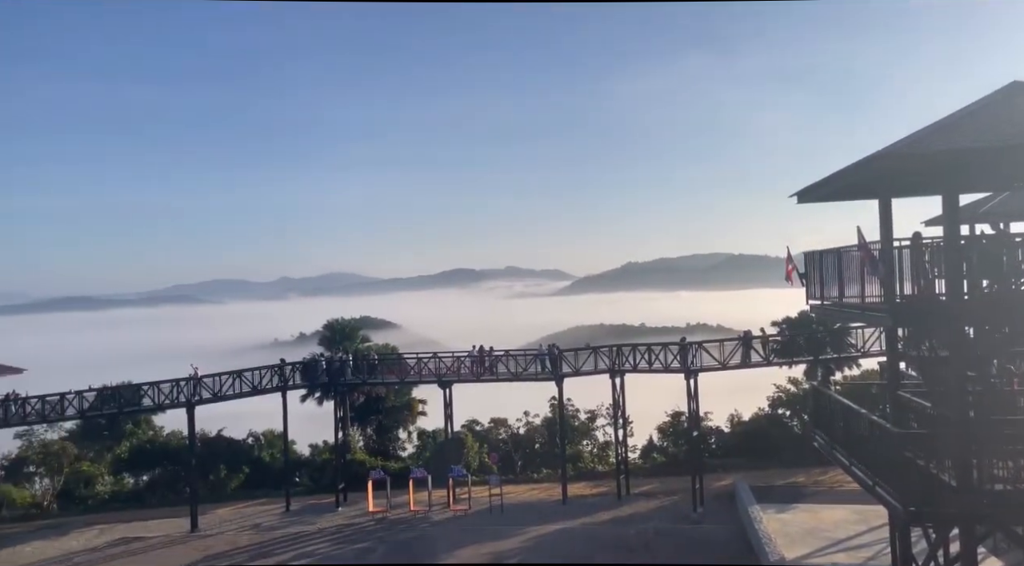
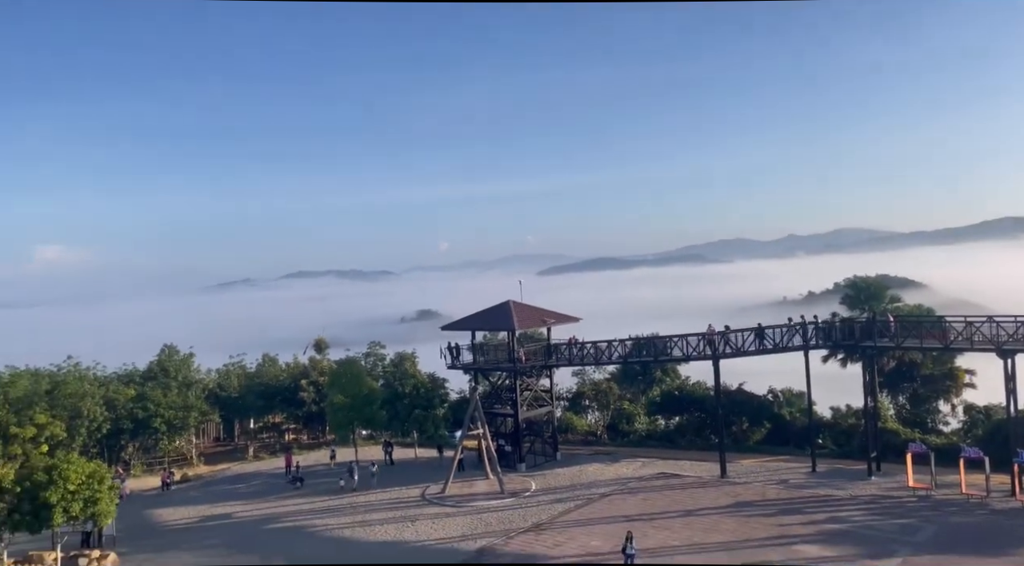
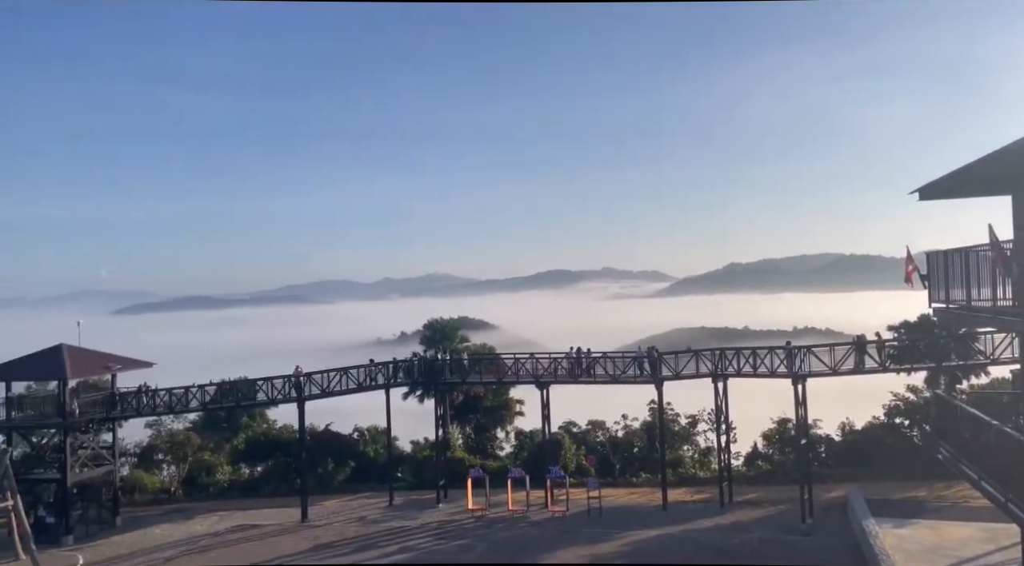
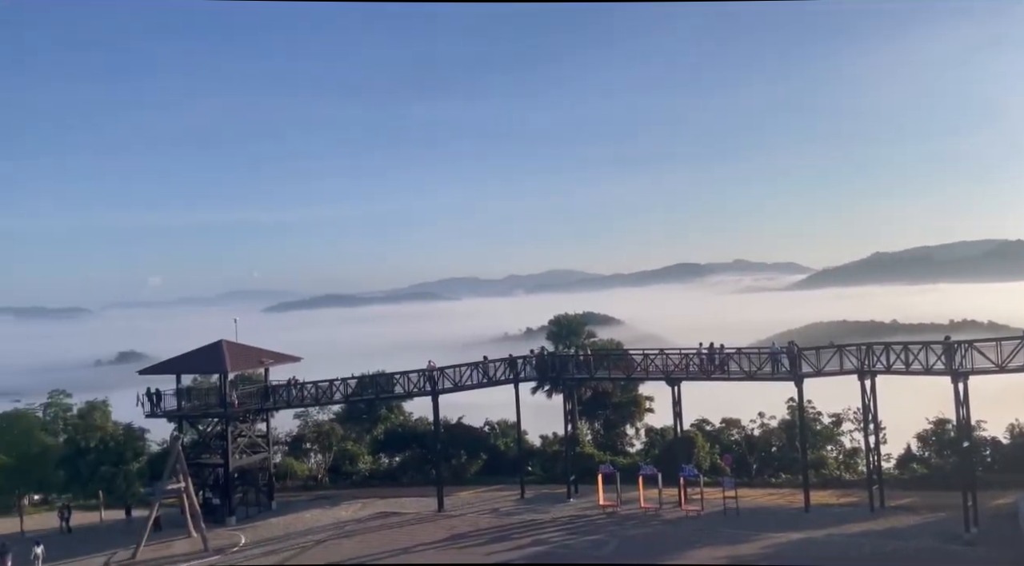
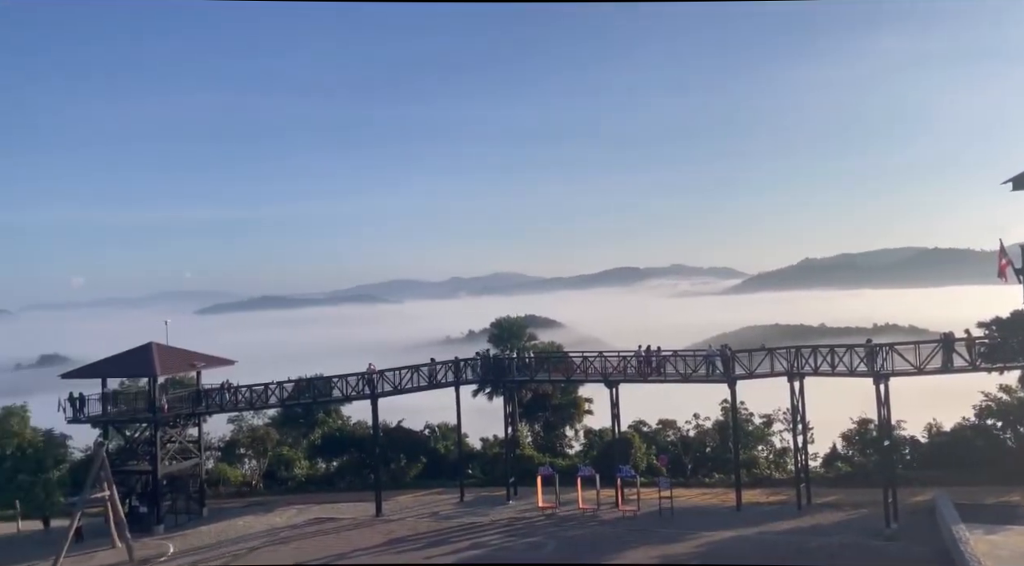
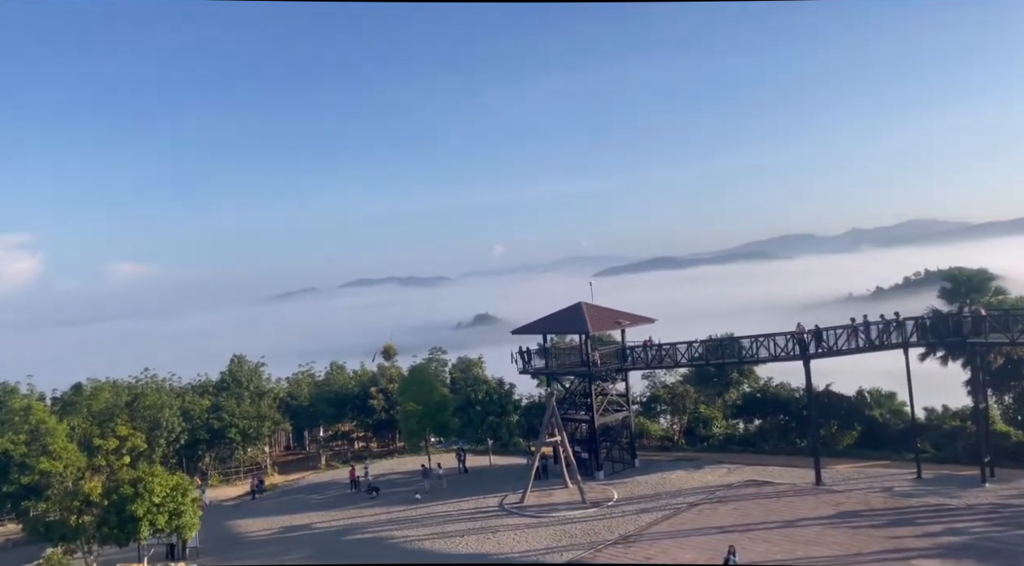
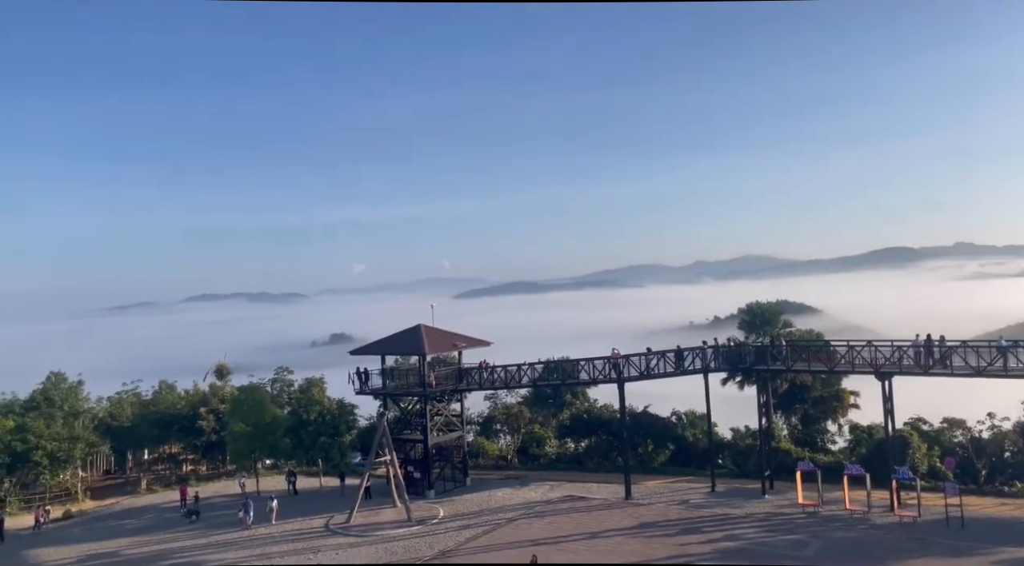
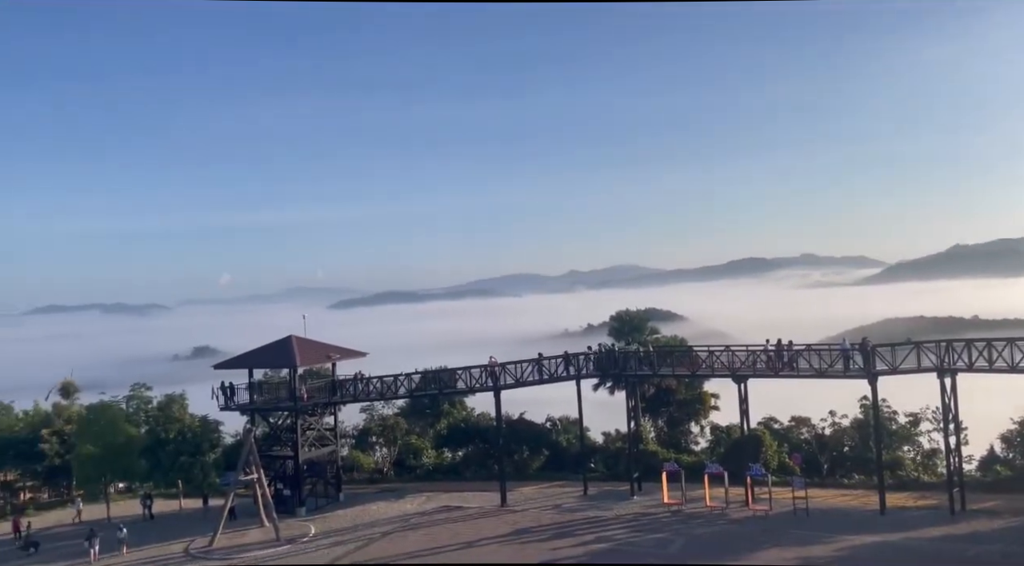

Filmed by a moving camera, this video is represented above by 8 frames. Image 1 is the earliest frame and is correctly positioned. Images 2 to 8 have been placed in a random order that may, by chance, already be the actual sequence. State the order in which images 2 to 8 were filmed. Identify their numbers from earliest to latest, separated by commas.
3, 5, 4, 8, 7, 2, 6
